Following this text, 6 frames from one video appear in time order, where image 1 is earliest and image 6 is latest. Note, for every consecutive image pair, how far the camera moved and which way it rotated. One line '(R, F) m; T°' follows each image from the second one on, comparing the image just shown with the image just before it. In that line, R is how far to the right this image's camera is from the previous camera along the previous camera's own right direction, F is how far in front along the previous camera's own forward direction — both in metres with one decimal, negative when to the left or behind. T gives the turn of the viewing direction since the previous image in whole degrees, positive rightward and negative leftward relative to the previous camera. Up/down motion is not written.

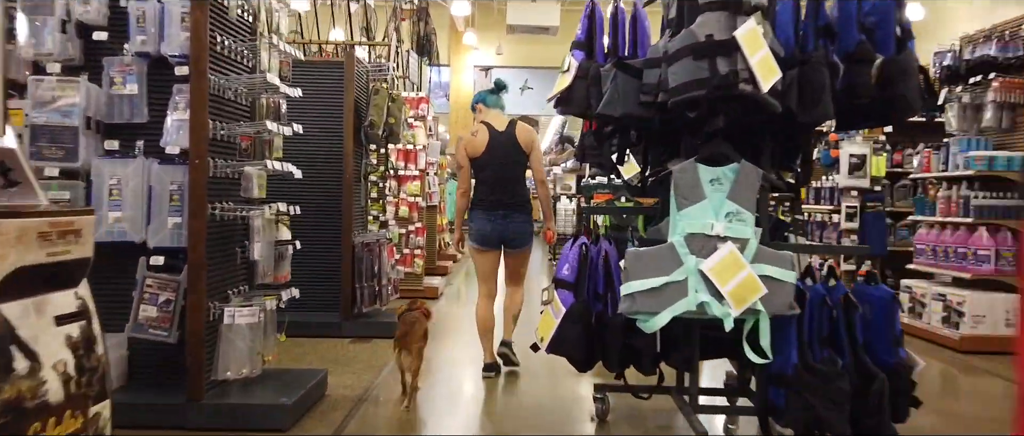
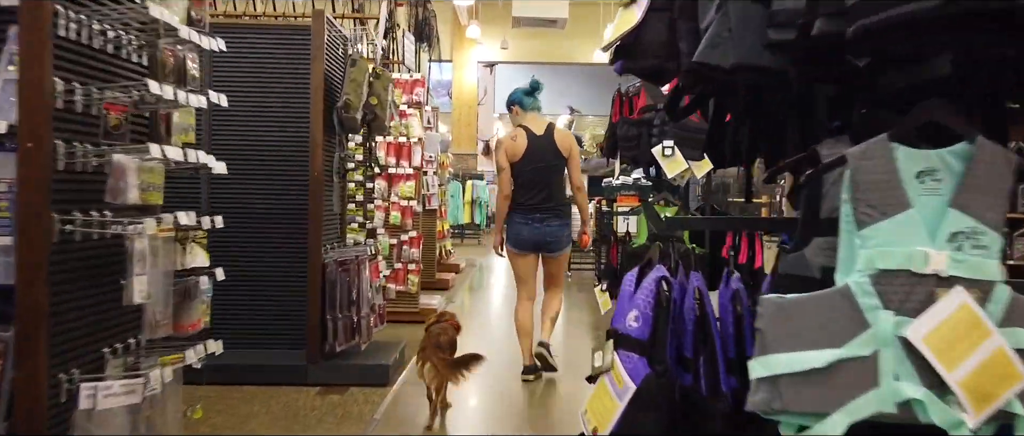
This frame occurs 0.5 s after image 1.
(-0.1, +1.0) m; 0°
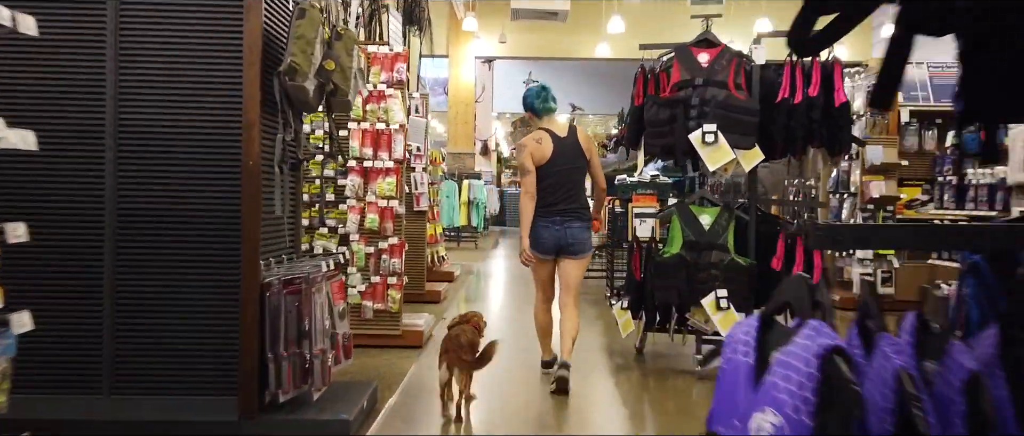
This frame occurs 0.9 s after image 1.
(0.0, +0.8) m; 0°
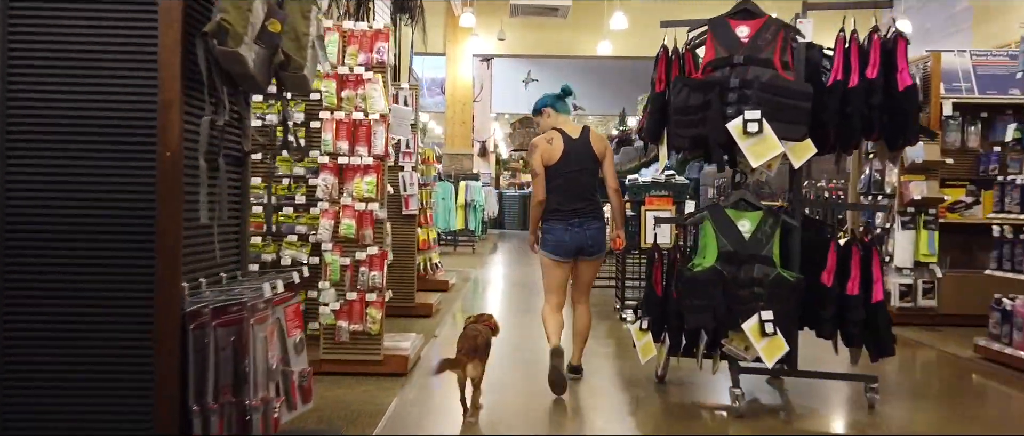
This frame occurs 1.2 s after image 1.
(0.0, +0.6) m; 0°
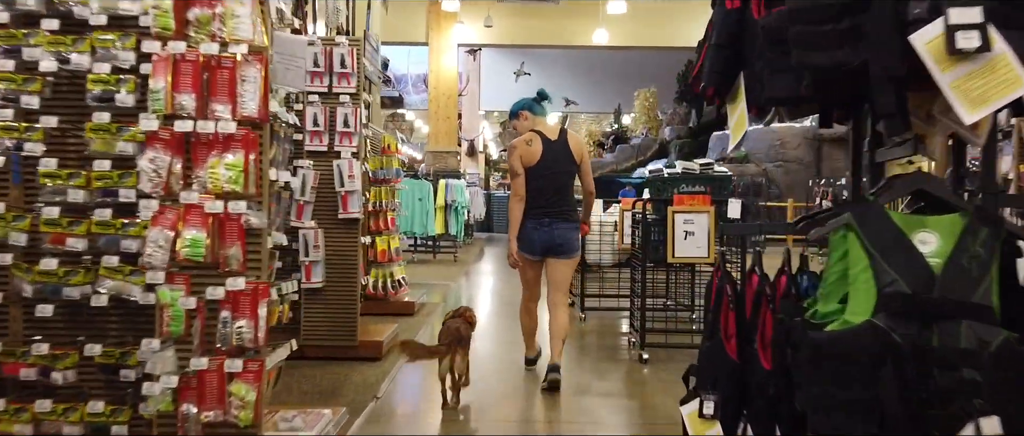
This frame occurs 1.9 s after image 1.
(+0.1, +1.4) m; +1°
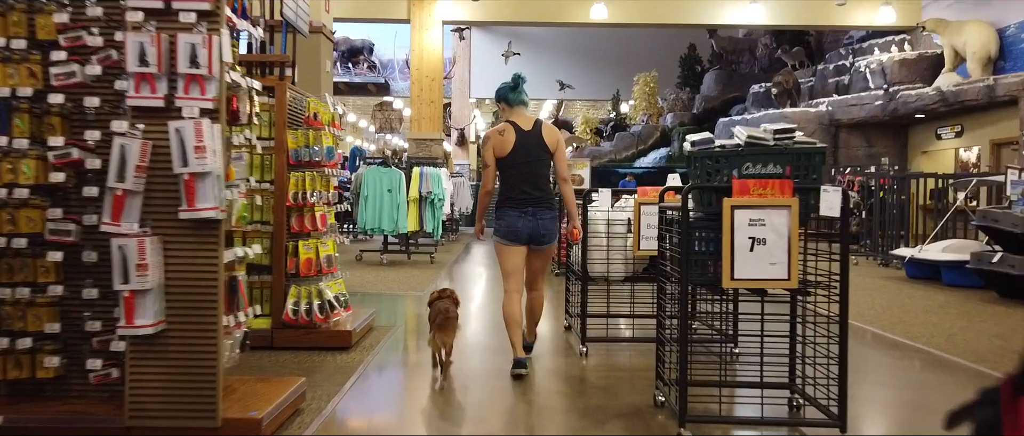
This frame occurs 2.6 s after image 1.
(+0.1, +1.4) m; 0°
